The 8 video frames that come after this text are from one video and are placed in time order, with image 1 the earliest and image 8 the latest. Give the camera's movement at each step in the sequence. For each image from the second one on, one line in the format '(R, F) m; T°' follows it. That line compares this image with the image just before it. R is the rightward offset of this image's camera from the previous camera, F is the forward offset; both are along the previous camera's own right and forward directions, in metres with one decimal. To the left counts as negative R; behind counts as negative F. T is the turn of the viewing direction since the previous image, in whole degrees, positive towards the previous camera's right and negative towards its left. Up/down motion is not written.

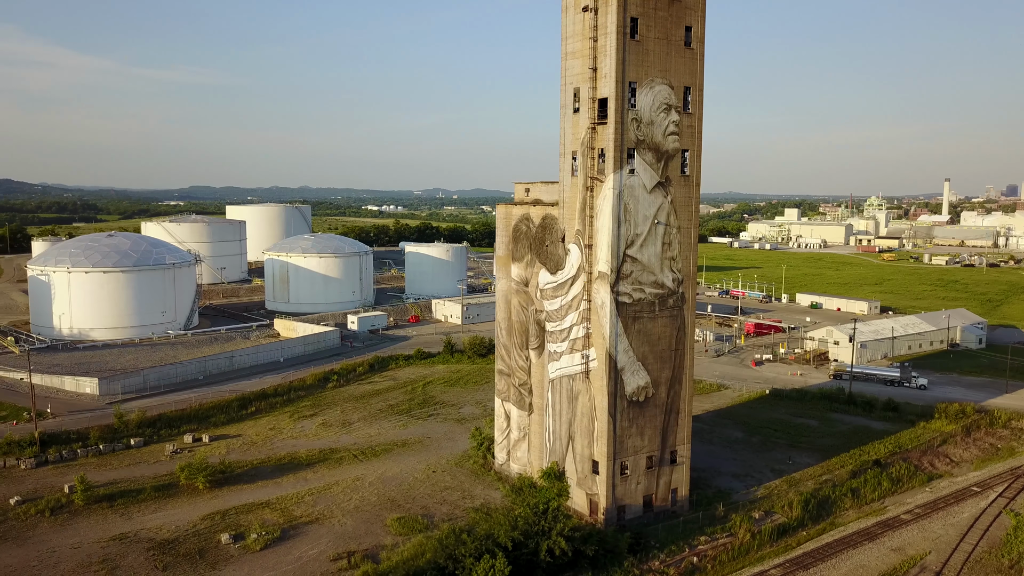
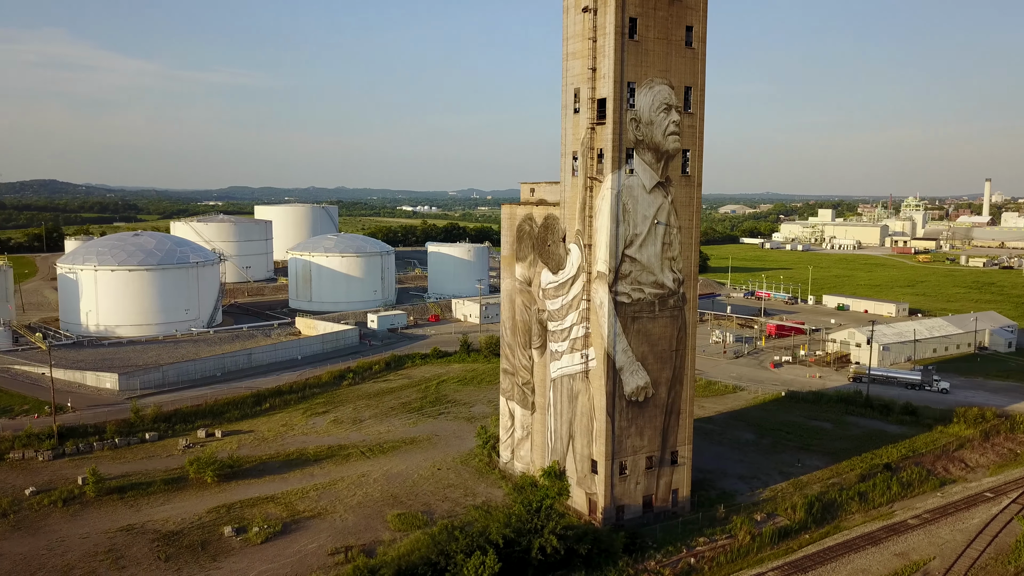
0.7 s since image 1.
(+0.8, -0.1) m; -2°
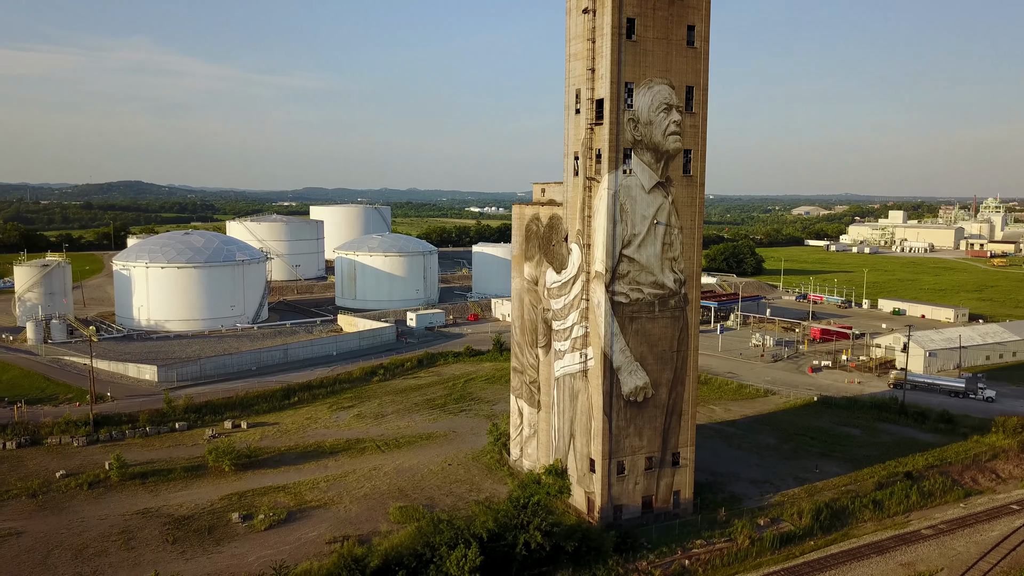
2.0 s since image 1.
(+1.6, -0.2) m; -4°
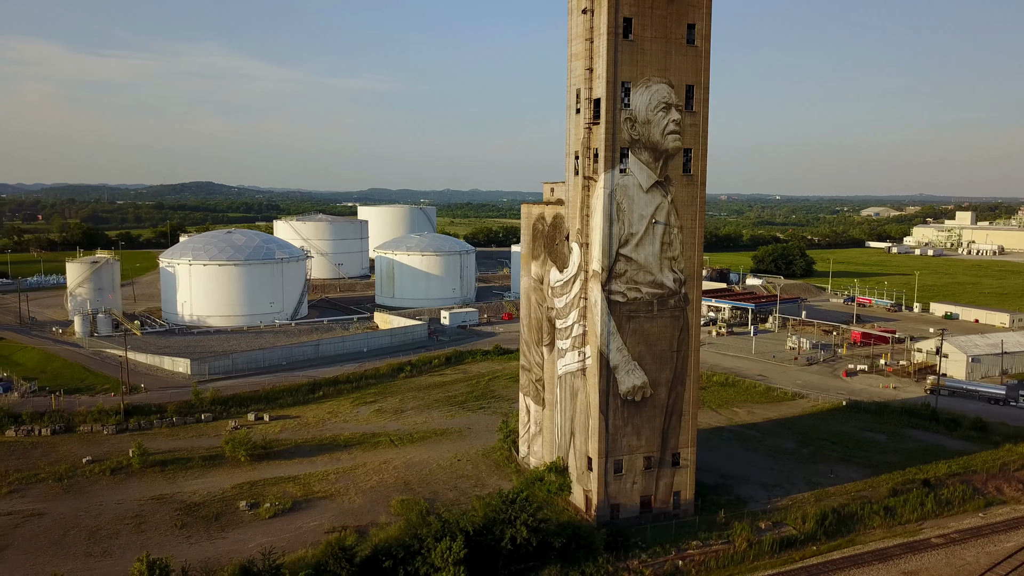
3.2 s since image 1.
(+1.4, -0.2) m; -4°
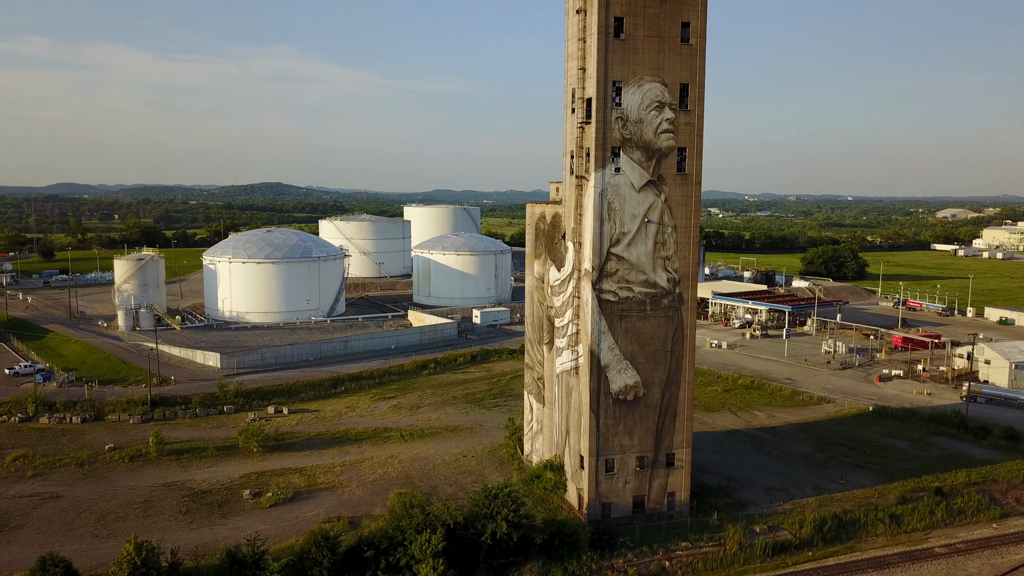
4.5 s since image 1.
(+1.6, -0.2) m; -4°
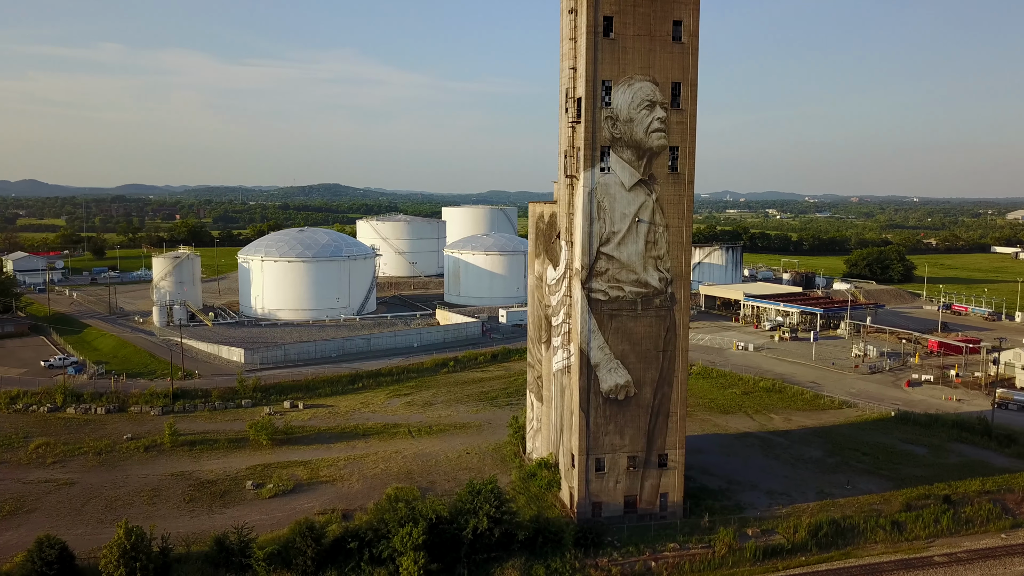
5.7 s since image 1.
(+1.5, -0.2) m; -3°
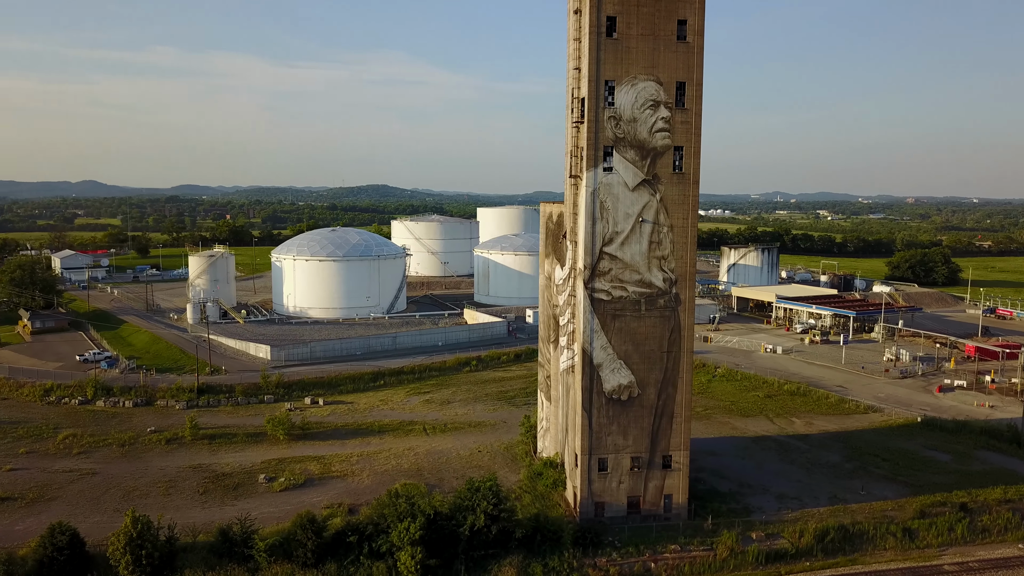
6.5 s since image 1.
(+1.0, -0.2) m; -3°
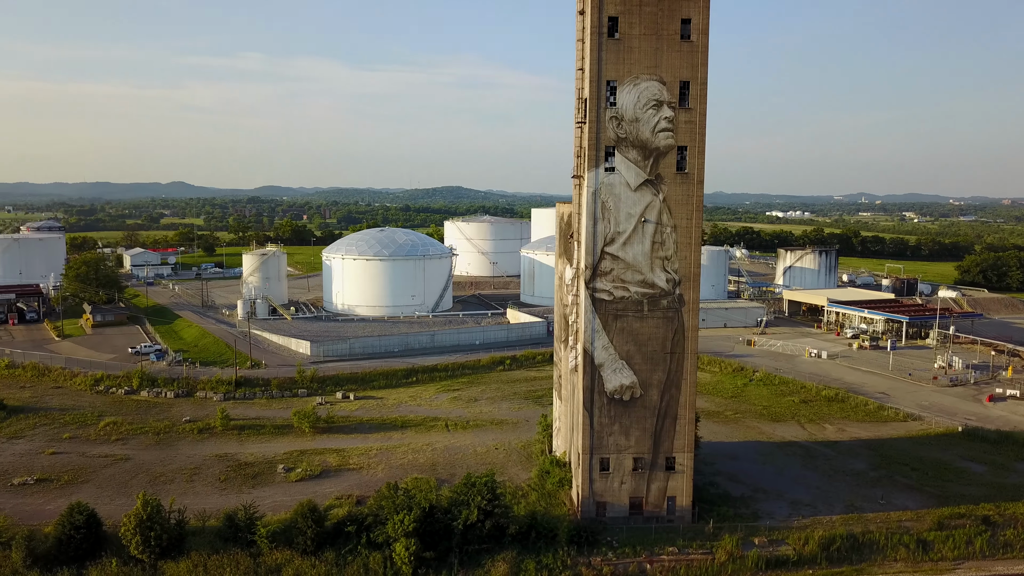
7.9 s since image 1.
(+1.7, -0.4) m; -5°
